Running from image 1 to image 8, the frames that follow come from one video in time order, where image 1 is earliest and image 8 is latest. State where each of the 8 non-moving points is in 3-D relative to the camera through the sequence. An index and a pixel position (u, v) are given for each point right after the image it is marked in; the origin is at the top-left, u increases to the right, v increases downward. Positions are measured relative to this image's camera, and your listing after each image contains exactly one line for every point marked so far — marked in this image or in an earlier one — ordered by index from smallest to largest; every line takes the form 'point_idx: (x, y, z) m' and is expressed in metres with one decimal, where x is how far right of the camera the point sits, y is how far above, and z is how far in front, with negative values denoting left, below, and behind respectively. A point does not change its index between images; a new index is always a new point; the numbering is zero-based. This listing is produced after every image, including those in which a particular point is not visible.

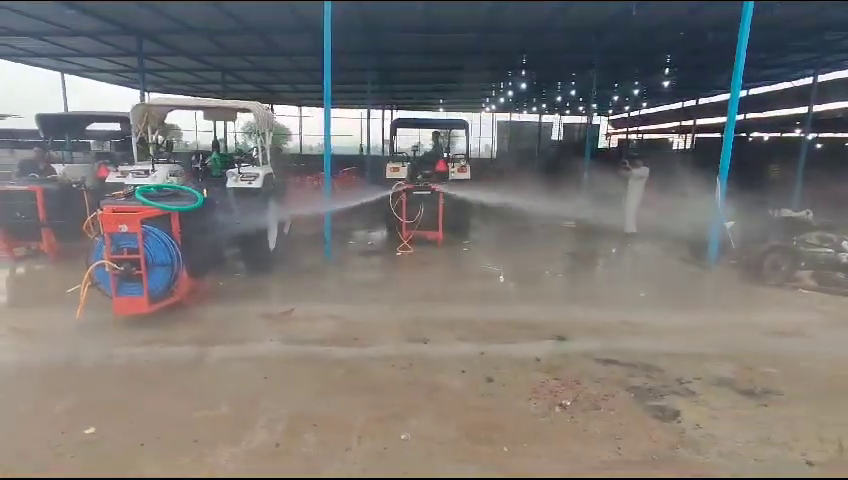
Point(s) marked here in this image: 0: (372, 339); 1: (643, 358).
0: (-0.5, -0.8, +4.3) m
1: (+1.7, -0.9, +3.9) m
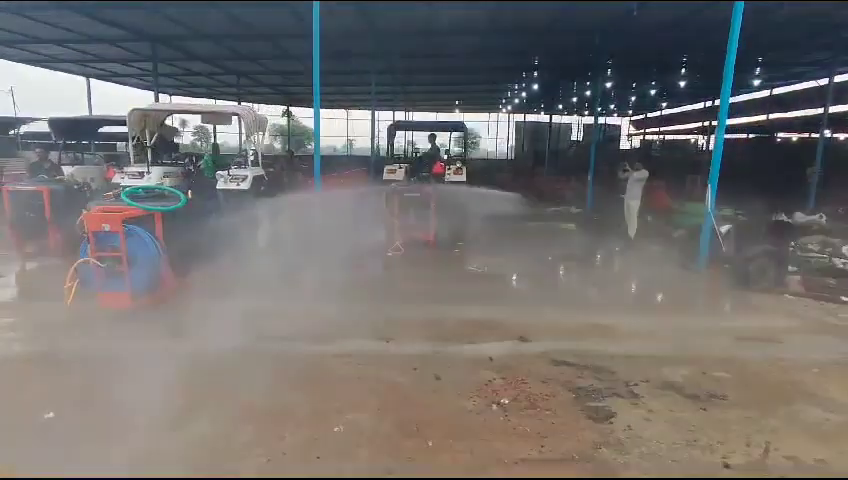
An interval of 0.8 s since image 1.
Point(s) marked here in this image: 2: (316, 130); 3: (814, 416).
0: (-0.8, -0.8, +4.5) m
1: (+1.3, -0.9, +4.0) m
2: (-1.5, +1.5, +6.8) m
3: (+2.4, -1.1, +3.2) m
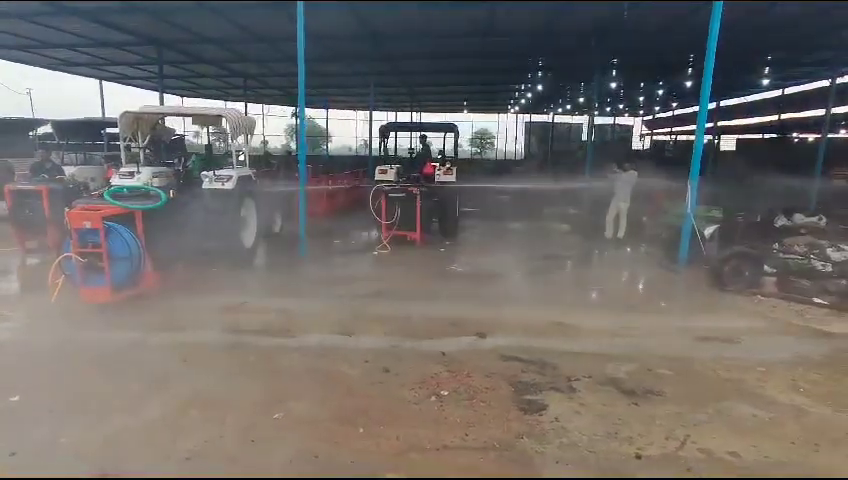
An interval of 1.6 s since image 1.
0: (-1.1, -0.8, +4.7) m
1: (+1.0, -0.9, +4.1) m
2: (-1.7, +1.5, +7.0) m
3: (+2.1, -1.1, +3.3) m
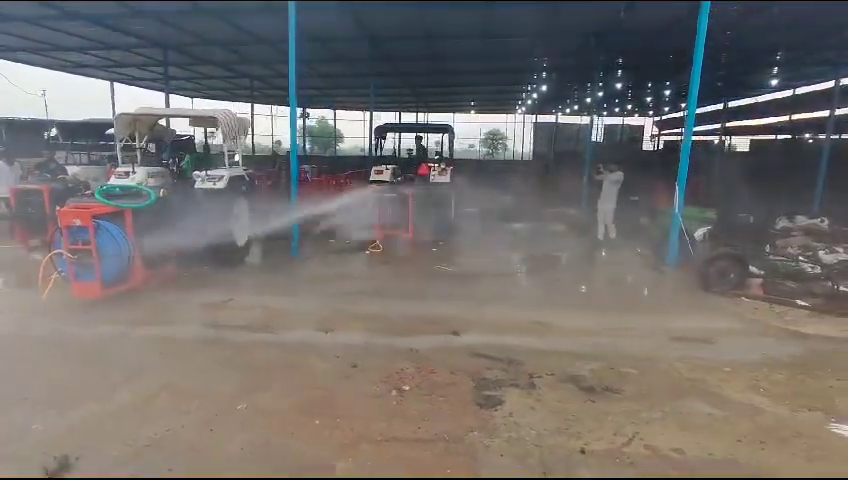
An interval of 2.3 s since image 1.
0: (-1.3, -0.8, +4.8) m
1: (+0.7, -0.9, +4.1) m
2: (-1.9, +1.5, +7.1) m
3: (+1.8, -1.1, +3.3) m
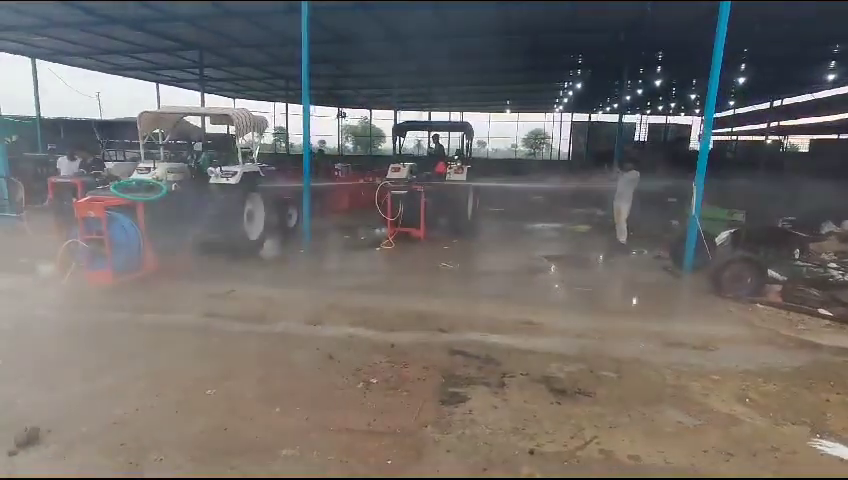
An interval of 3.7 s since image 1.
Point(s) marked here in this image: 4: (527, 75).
0: (-1.5, -0.7, +4.9) m
1: (+0.6, -0.9, +4.1) m
2: (-1.7, +1.6, +7.3) m
3: (+1.5, -1.1, +3.1) m
4: (+3.1, +5.0, +15.2) m
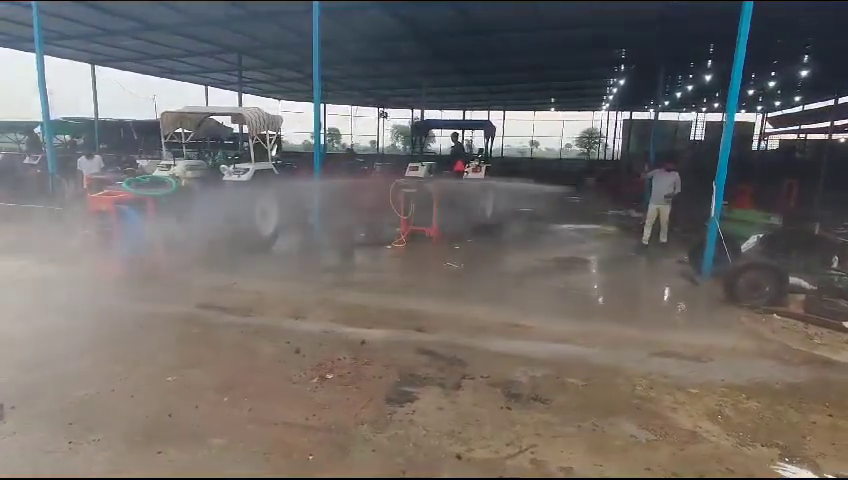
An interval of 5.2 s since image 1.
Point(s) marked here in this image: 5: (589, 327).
0: (-1.6, -0.7, +5.0) m
1: (+0.3, -0.9, +4.0) m
2: (-1.6, +1.7, +7.4) m
3: (+1.2, -1.1, +2.9) m
4: (+4.1, +4.9, +14.8) m
5: (+1.6, -0.8, +4.8) m
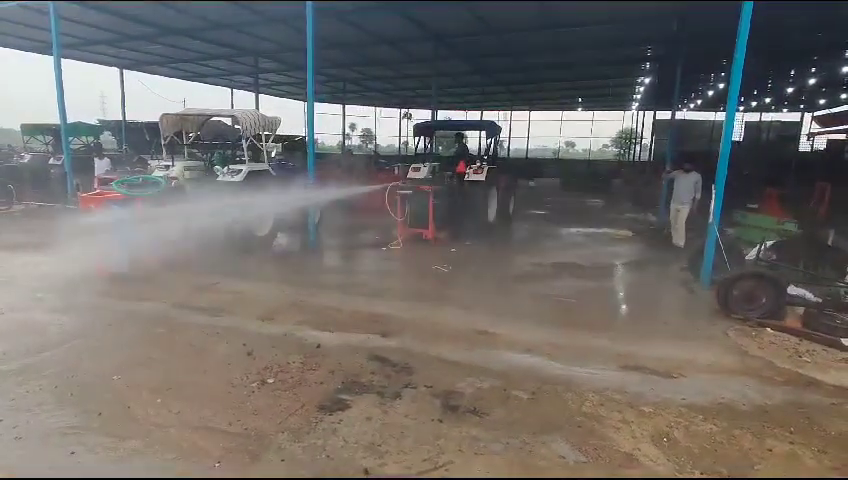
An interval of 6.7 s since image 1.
0: (-1.9, -0.7, +5.0) m
1: (-0.1, -0.9, +3.9) m
2: (-1.7, +1.6, +7.4) m
3: (+0.7, -1.2, +2.8) m
4: (+4.6, +4.8, +14.3) m
5: (+1.3, -0.9, +4.6) m
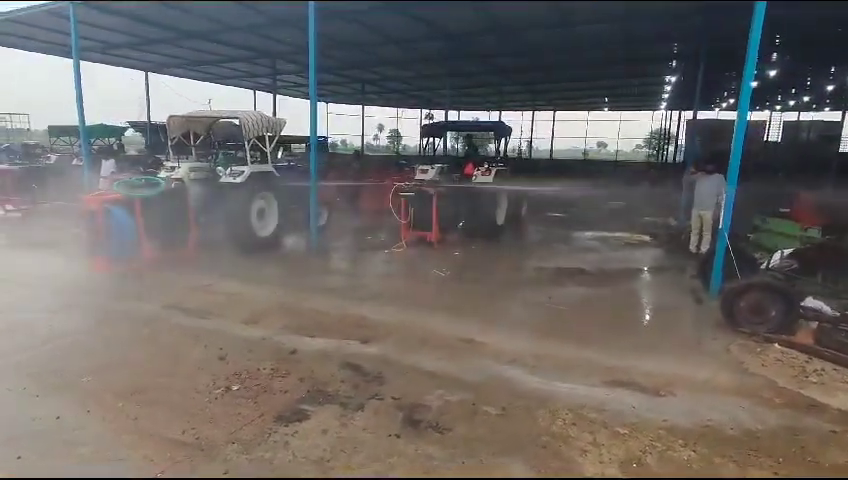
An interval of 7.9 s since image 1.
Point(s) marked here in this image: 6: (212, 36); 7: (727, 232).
0: (-2.0, -0.7, +5.0) m
1: (-0.3, -1.0, +3.7) m
2: (-1.6, +1.6, +7.4) m
3: (+0.4, -1.2, +2.6) m
4: (+5.1, +4.7, +13.9) m
5: (+1.1, -0.9, +4.4) m
6: (-4.5, +4.3, +10.7) m
7: (+3.2, +0.1, +5.3) m
